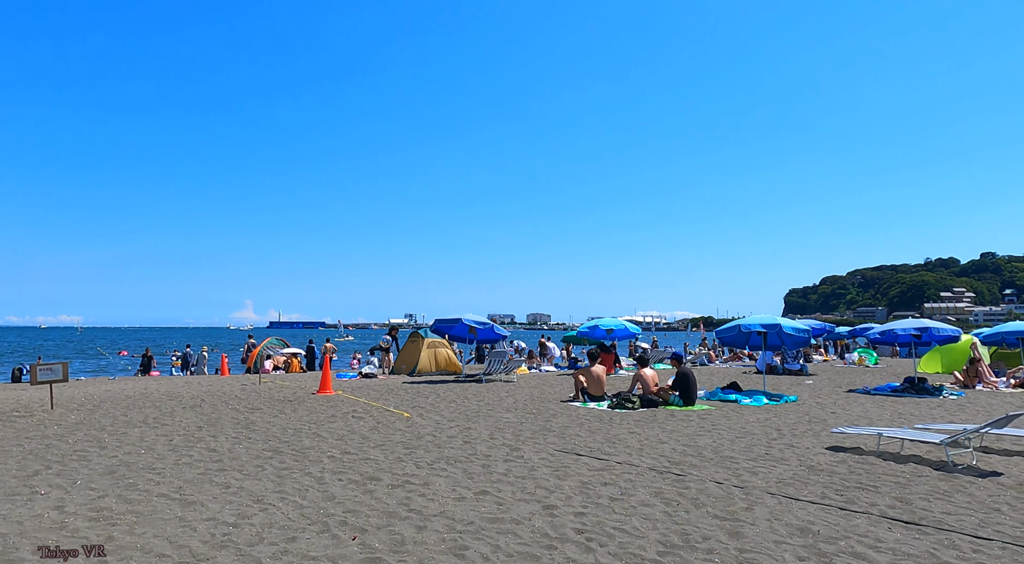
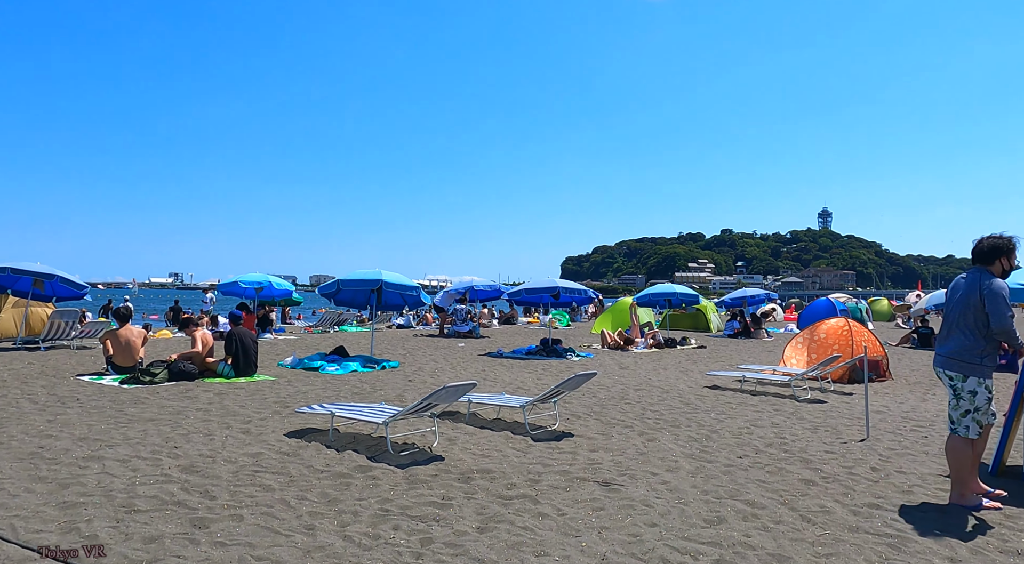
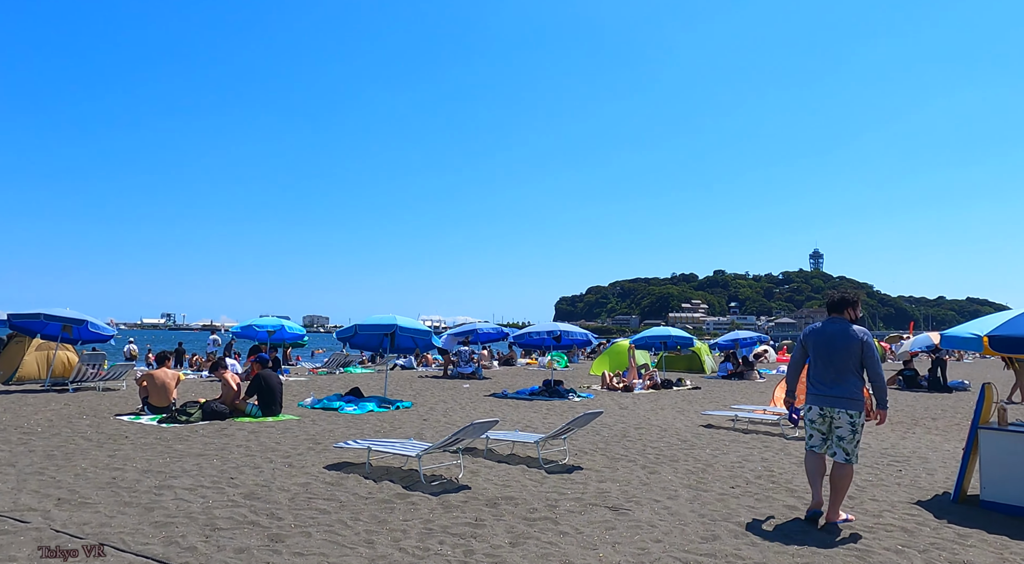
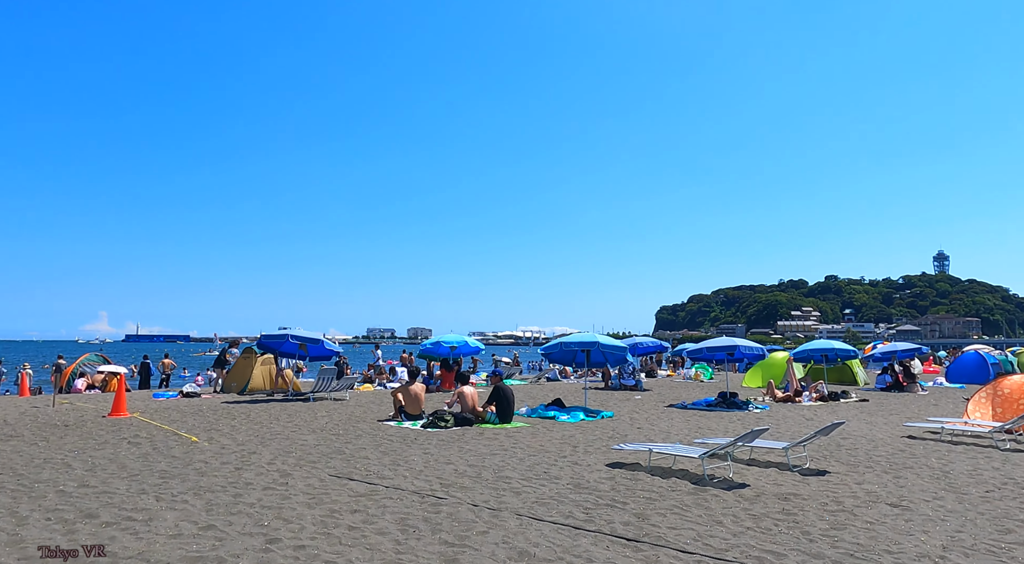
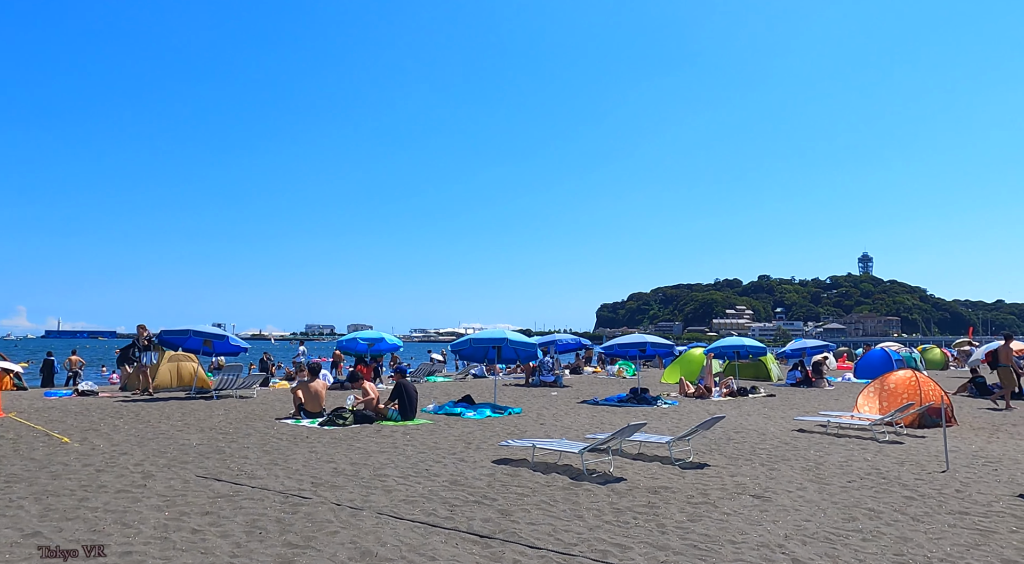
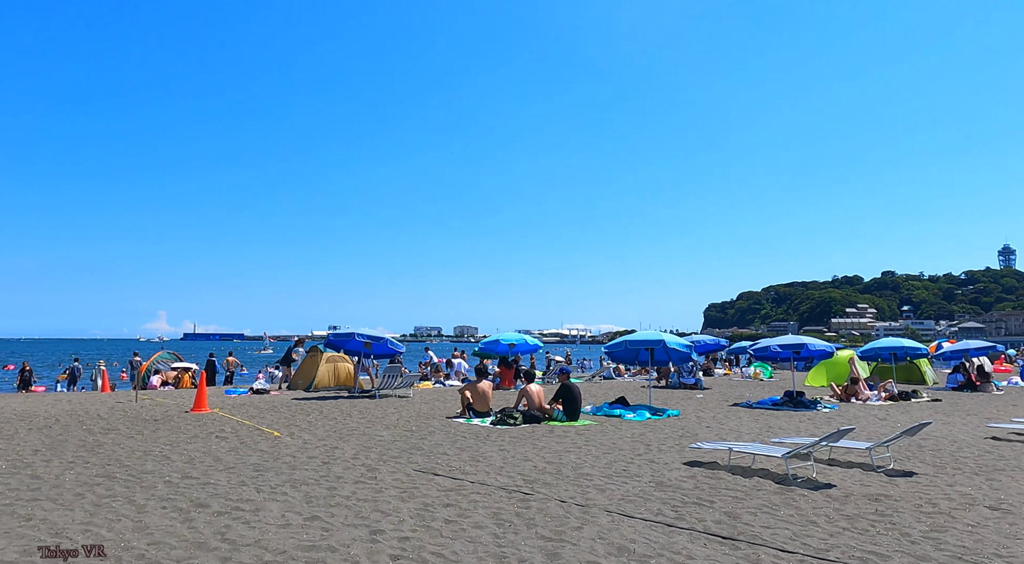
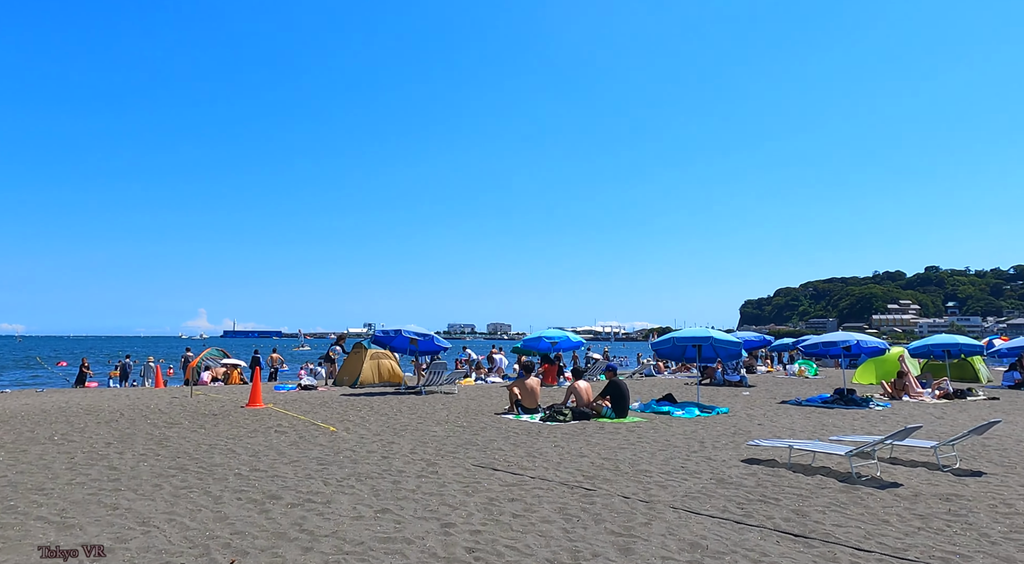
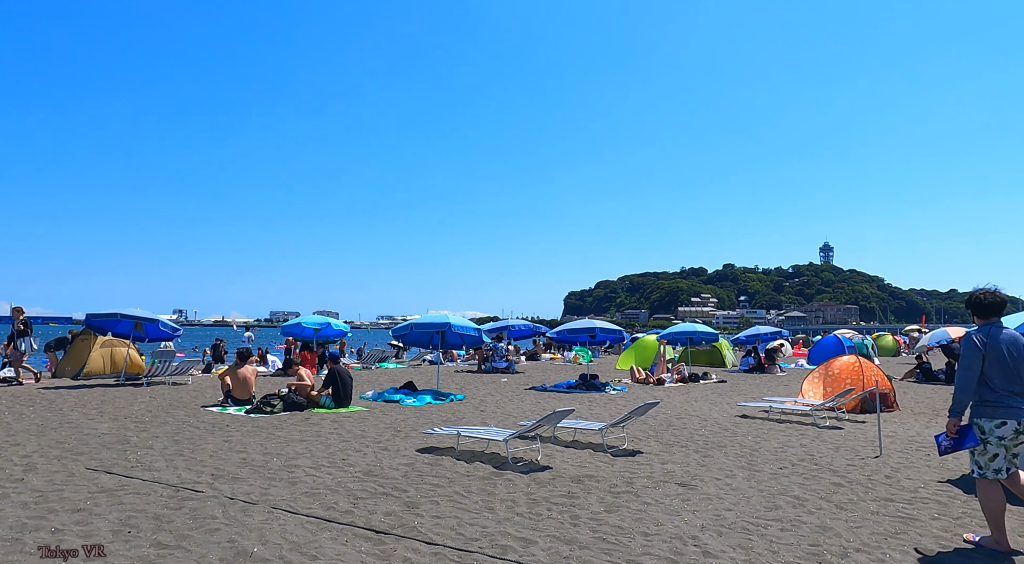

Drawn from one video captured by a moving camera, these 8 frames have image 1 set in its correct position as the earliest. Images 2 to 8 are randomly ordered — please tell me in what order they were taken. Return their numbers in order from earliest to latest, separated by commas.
7, 6, 4, 5, 8, 3, 2
